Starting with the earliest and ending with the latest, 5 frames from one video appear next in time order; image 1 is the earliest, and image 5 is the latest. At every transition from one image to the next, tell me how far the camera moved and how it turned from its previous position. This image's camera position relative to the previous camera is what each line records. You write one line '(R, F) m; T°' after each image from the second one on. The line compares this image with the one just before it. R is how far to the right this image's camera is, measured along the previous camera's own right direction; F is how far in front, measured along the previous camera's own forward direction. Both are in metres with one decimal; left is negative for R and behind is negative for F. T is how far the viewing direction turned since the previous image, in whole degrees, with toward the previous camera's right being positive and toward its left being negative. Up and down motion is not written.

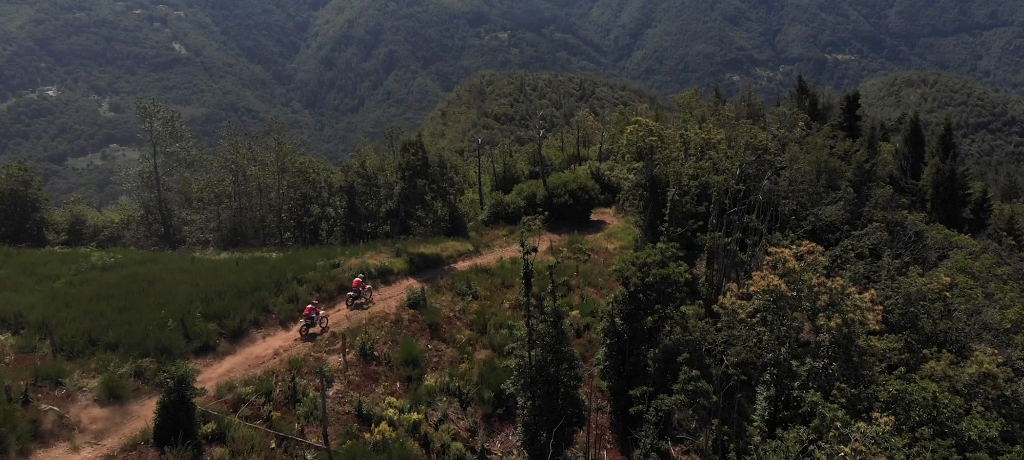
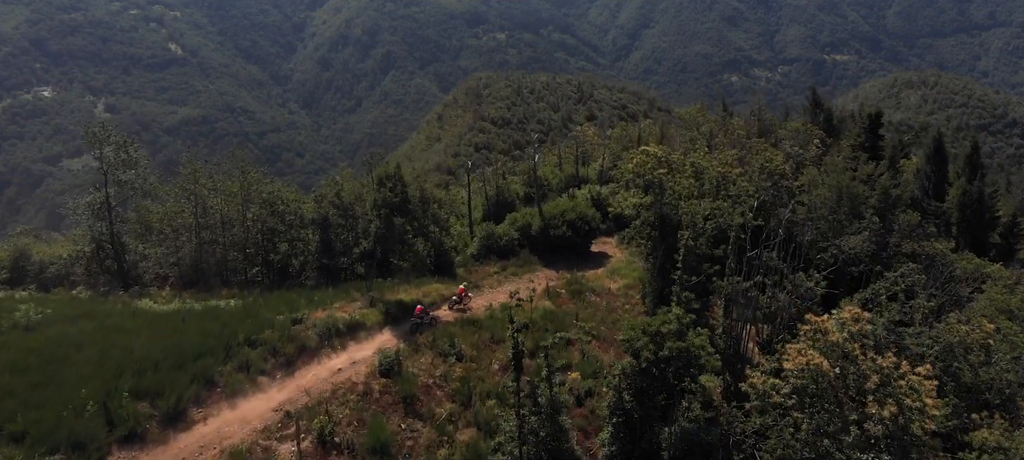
(+0.2, +3.1) m; 0°
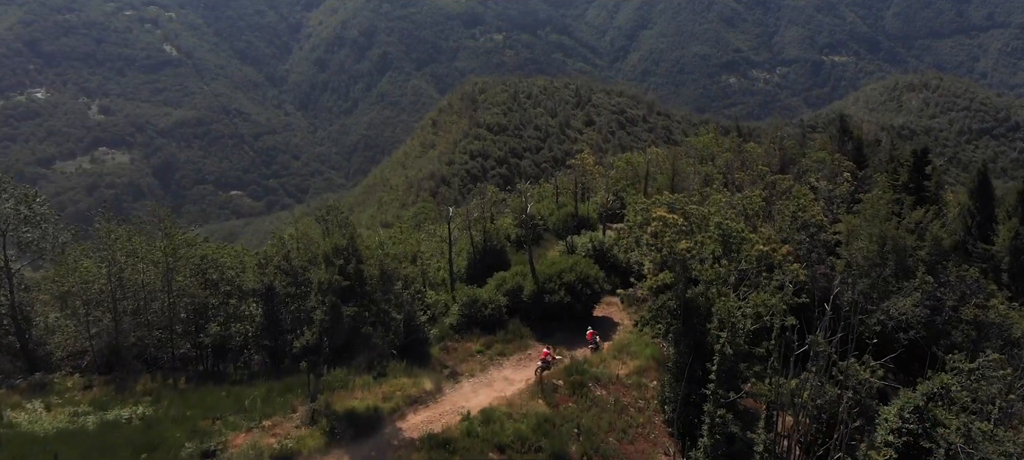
(+0.3, +4.9) m; 0°
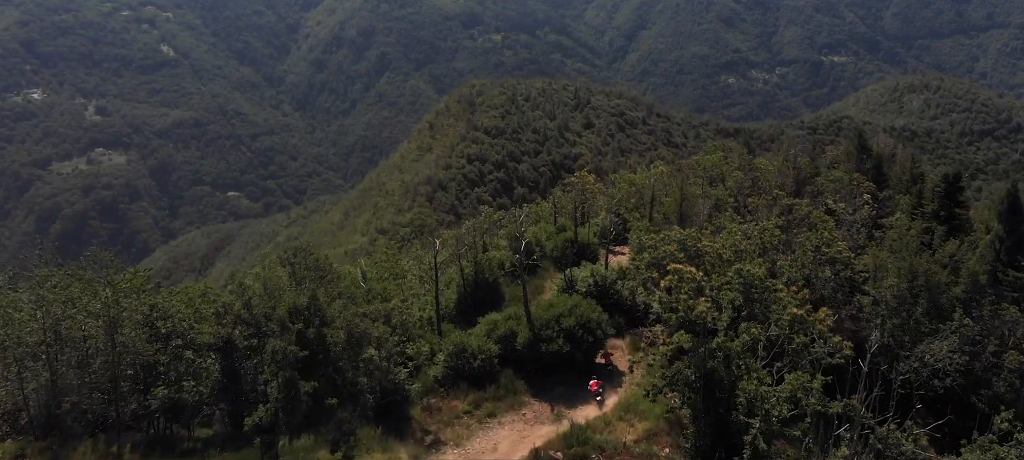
(+0.2, +2.7) m; 0°
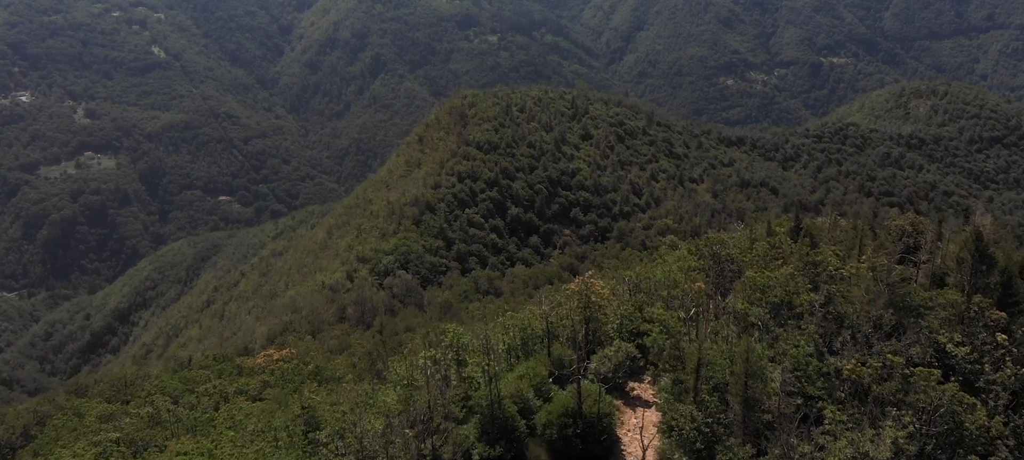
(+0.7, +10.9) m; 0°
